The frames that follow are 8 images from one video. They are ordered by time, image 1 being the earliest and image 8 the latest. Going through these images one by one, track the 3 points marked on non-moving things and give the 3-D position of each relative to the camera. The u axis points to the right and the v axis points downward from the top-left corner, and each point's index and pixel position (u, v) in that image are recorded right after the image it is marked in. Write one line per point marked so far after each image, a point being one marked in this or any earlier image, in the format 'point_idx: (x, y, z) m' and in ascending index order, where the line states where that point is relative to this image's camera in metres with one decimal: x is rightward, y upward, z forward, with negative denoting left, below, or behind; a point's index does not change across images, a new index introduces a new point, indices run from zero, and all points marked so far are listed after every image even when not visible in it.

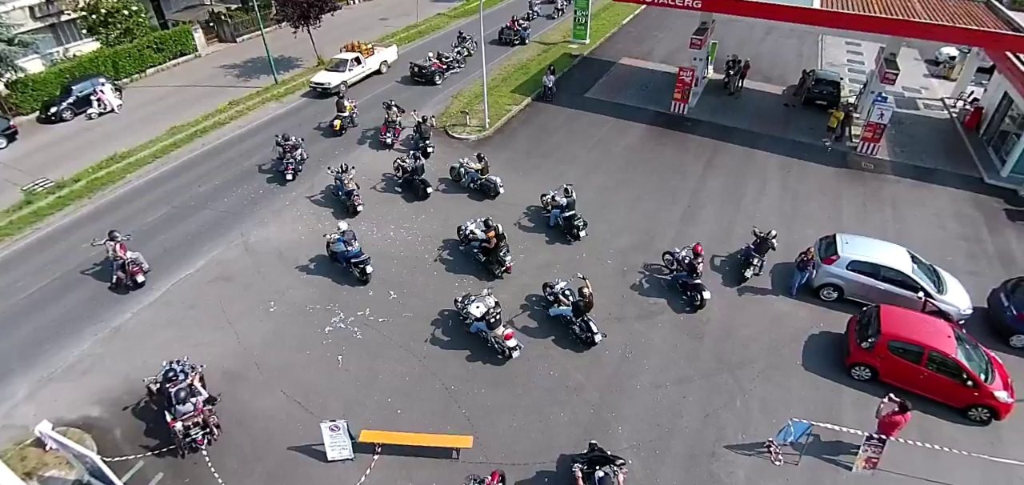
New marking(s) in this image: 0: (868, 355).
0: (+7.9, -2.5, +11.5) m
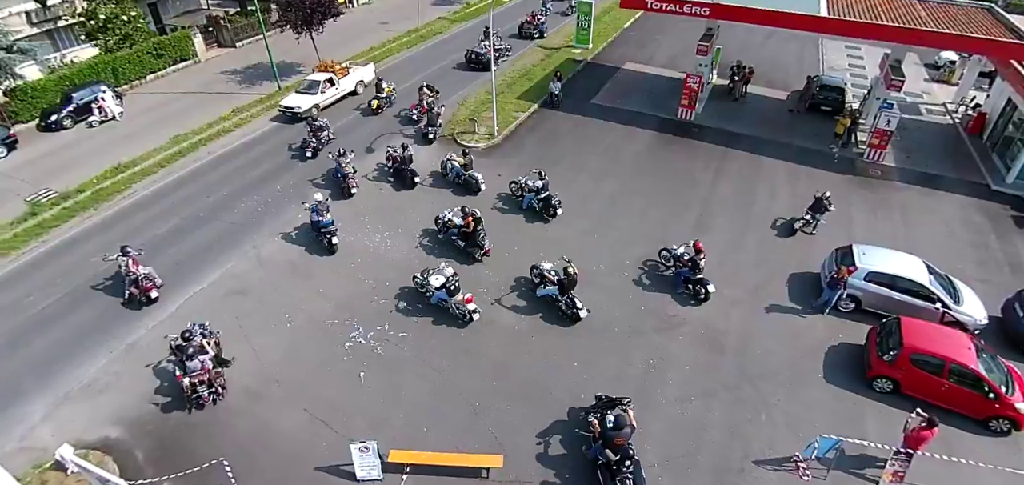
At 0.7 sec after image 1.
0: (+8.5, -2.8, +11.5) m
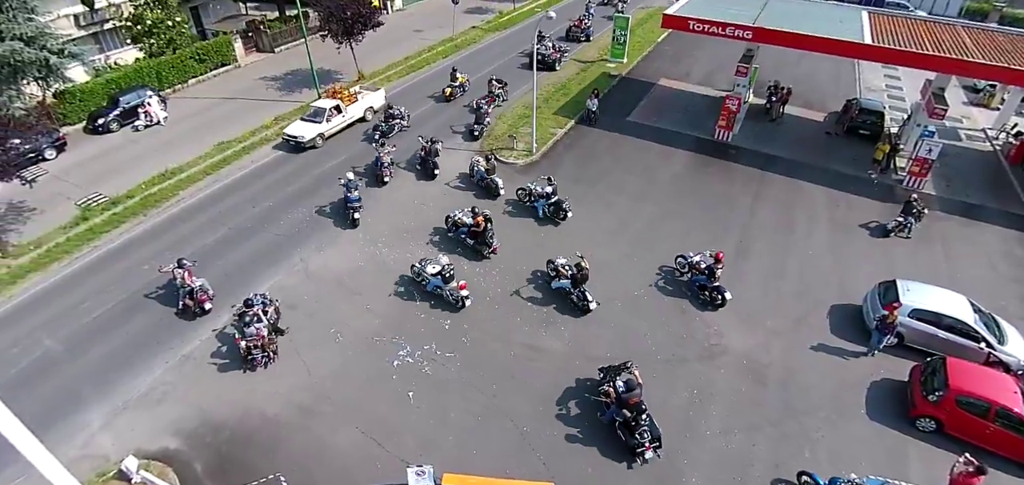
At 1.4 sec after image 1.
0: (+9.5, -3.7, +11.6) m
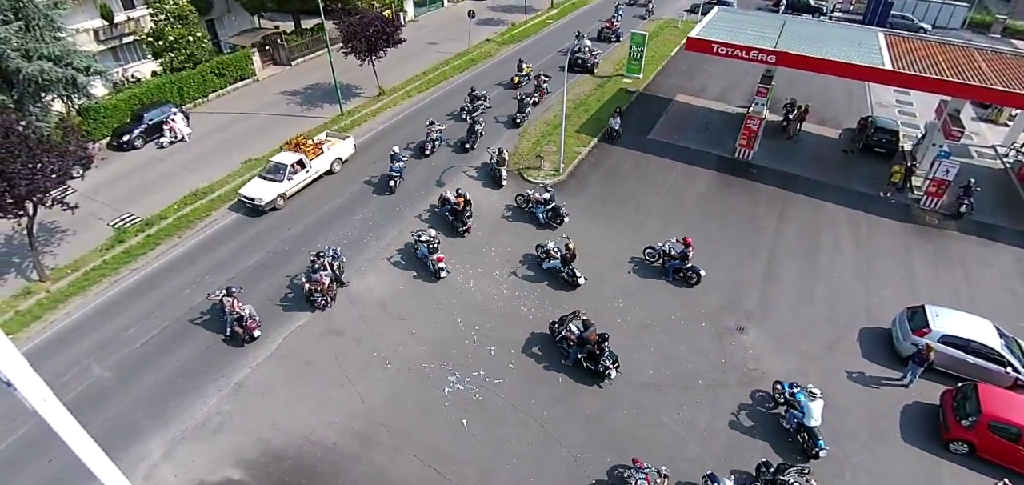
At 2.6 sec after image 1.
0: (+10.8, -4.5, +12.1) m
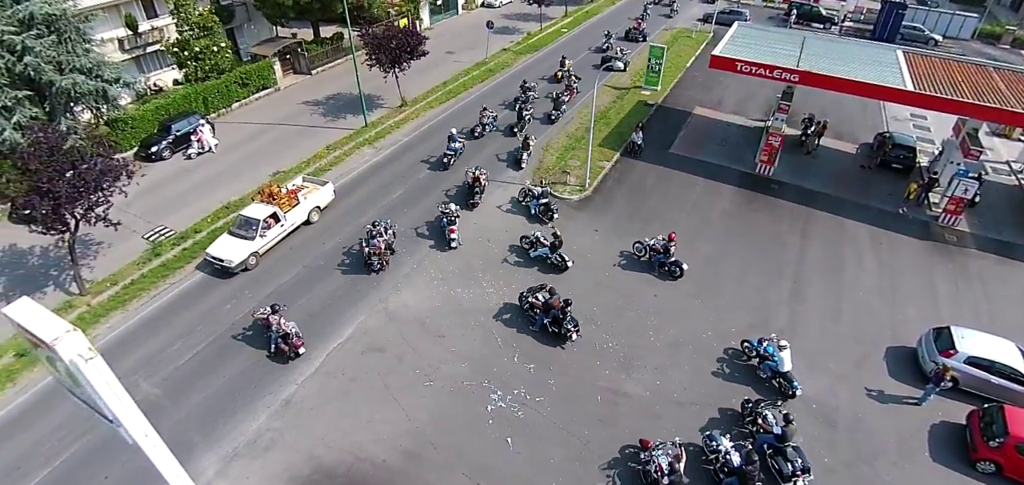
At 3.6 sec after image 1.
0: (+11.9, -5.2, +12.5) m
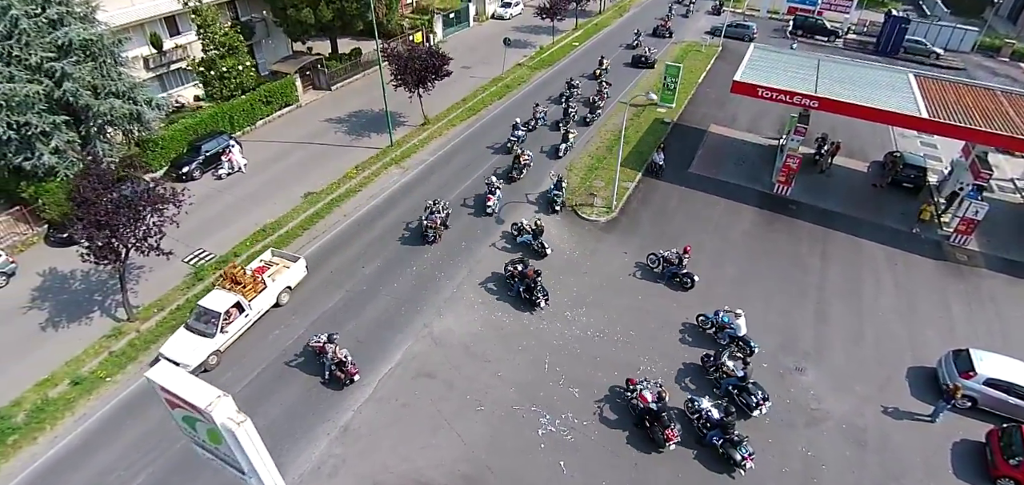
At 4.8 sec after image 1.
0: (+13.3, -6.0, +13.4) m
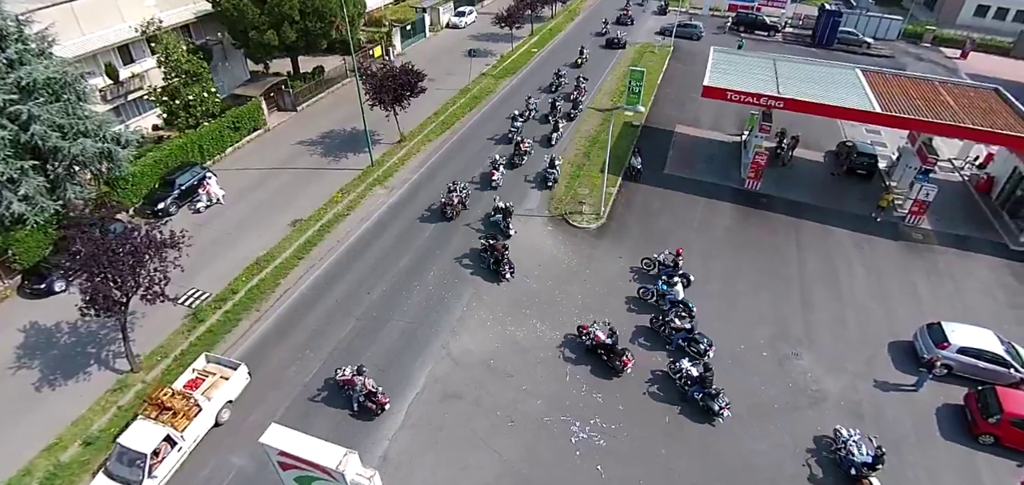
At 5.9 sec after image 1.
0: (+14.4, -5.5, +15.1) m
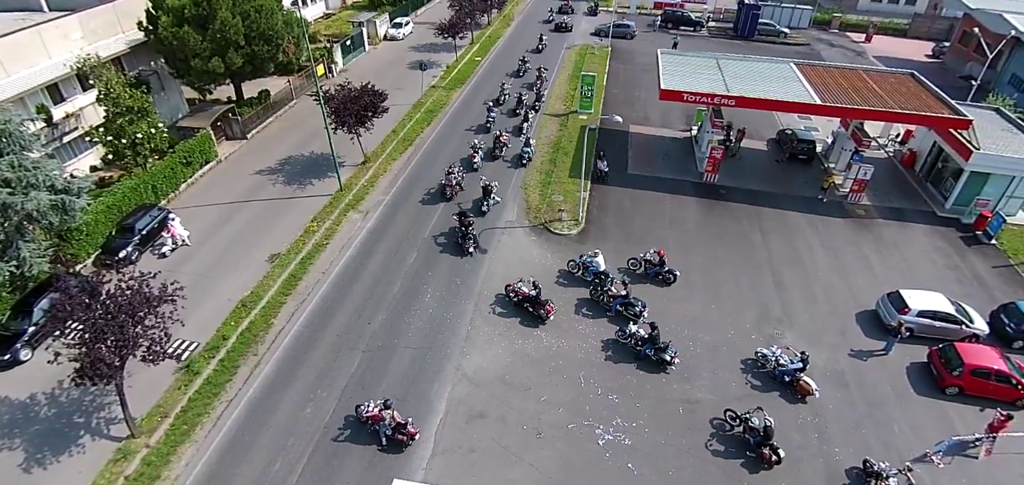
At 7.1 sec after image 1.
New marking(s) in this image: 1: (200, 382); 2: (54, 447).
0: (+15.1, -4.6, +17.3) m
1: (-10.9, -4.9, +17.6) m
2: (-14.3, -6.4, +15.8) m
